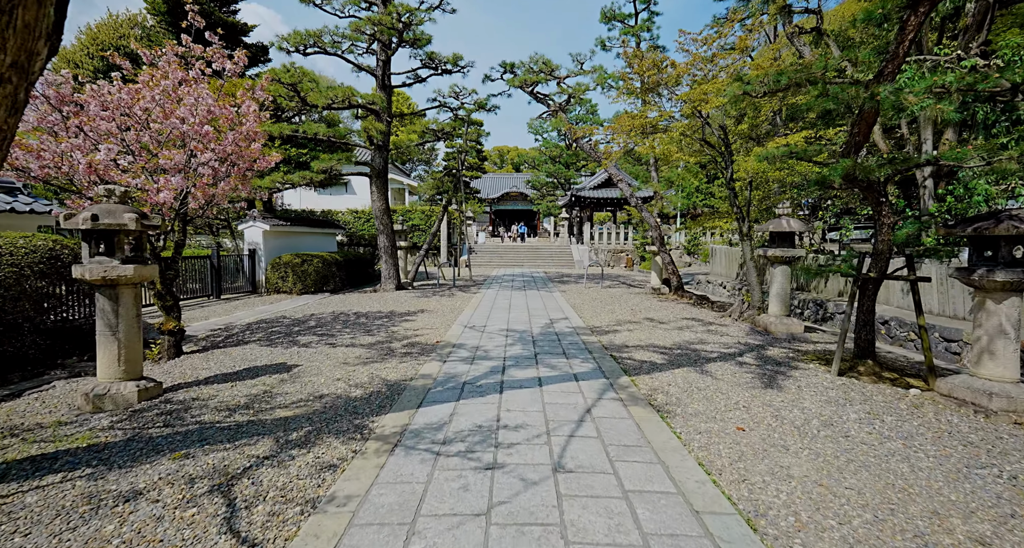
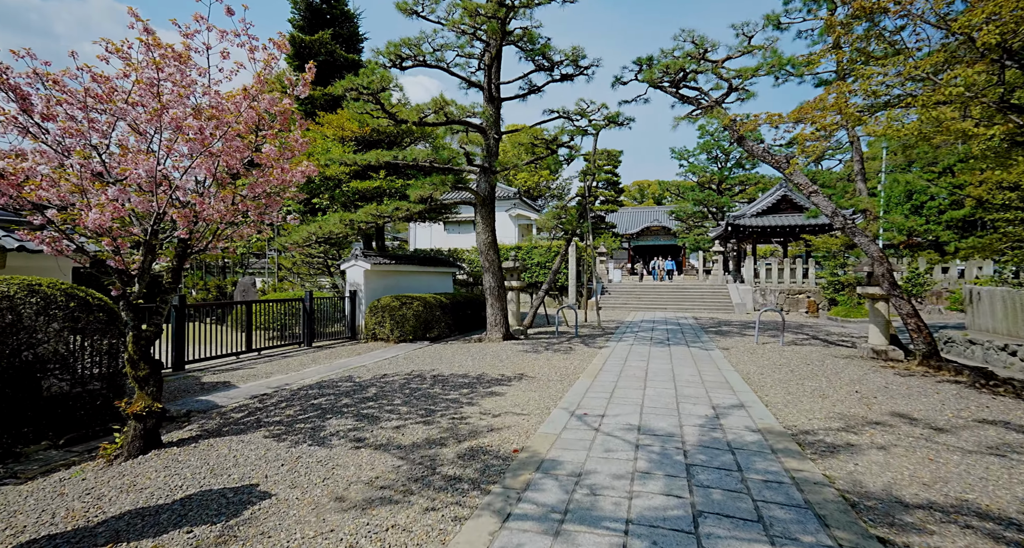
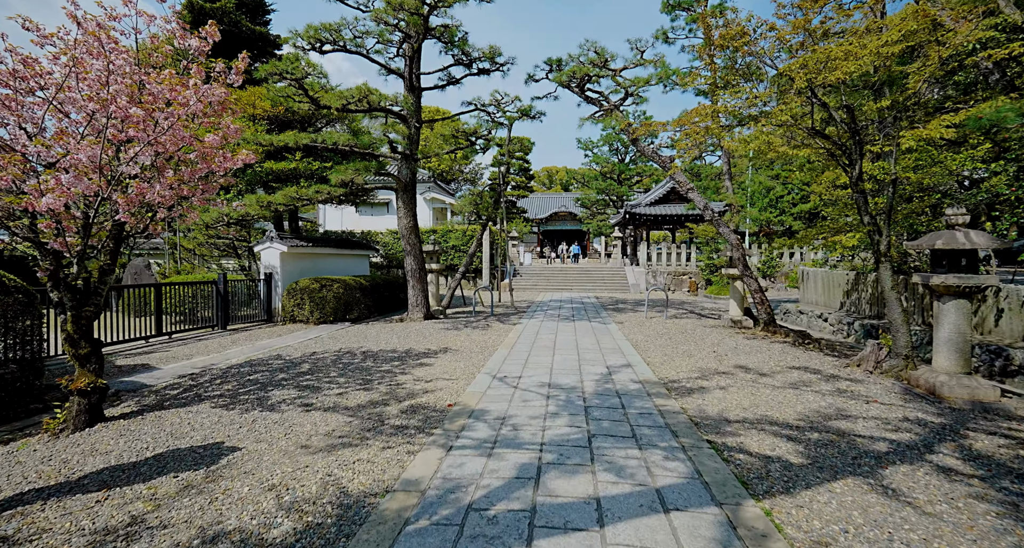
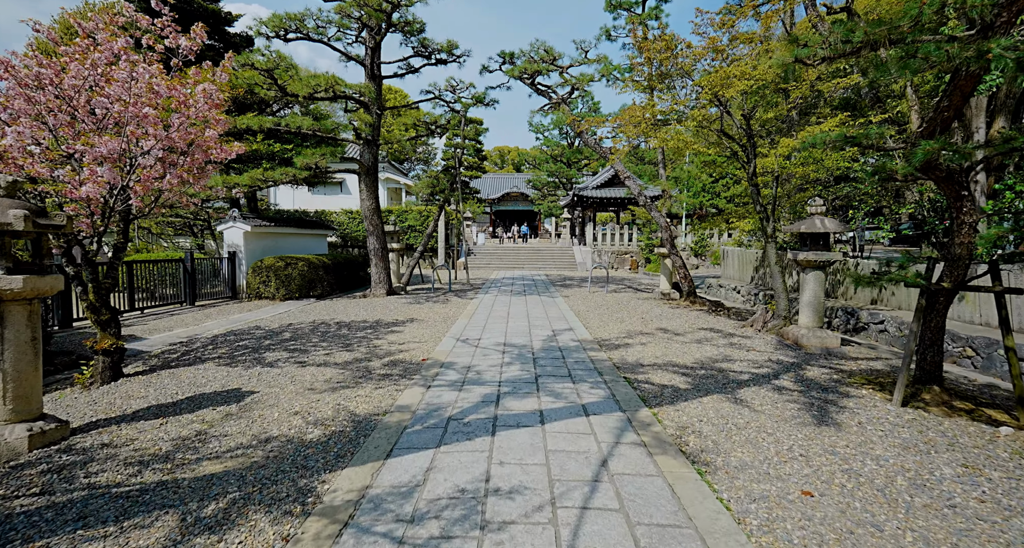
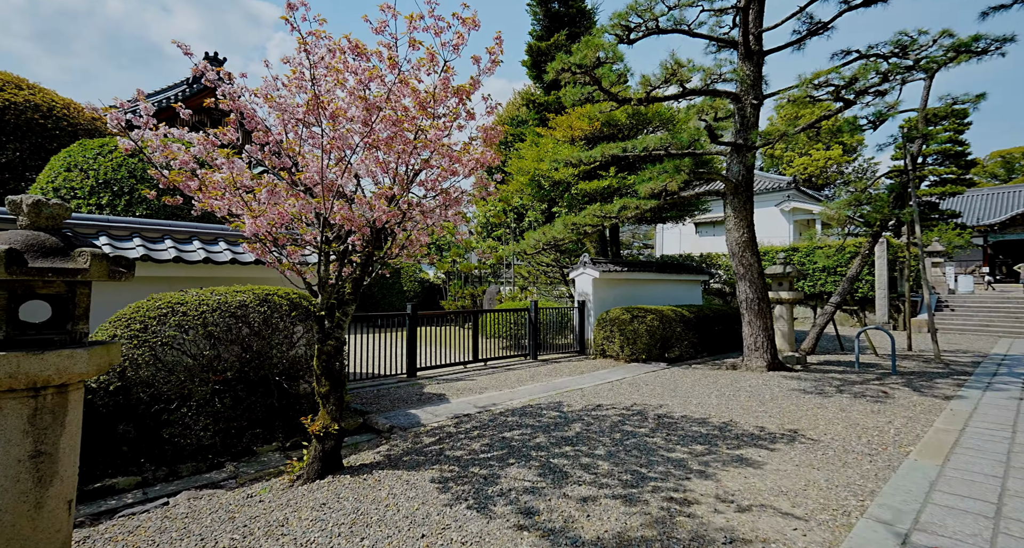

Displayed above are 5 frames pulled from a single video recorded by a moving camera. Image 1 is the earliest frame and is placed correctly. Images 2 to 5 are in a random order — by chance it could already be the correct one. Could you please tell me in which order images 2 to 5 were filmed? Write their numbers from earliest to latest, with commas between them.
4, 3, 2, 5
